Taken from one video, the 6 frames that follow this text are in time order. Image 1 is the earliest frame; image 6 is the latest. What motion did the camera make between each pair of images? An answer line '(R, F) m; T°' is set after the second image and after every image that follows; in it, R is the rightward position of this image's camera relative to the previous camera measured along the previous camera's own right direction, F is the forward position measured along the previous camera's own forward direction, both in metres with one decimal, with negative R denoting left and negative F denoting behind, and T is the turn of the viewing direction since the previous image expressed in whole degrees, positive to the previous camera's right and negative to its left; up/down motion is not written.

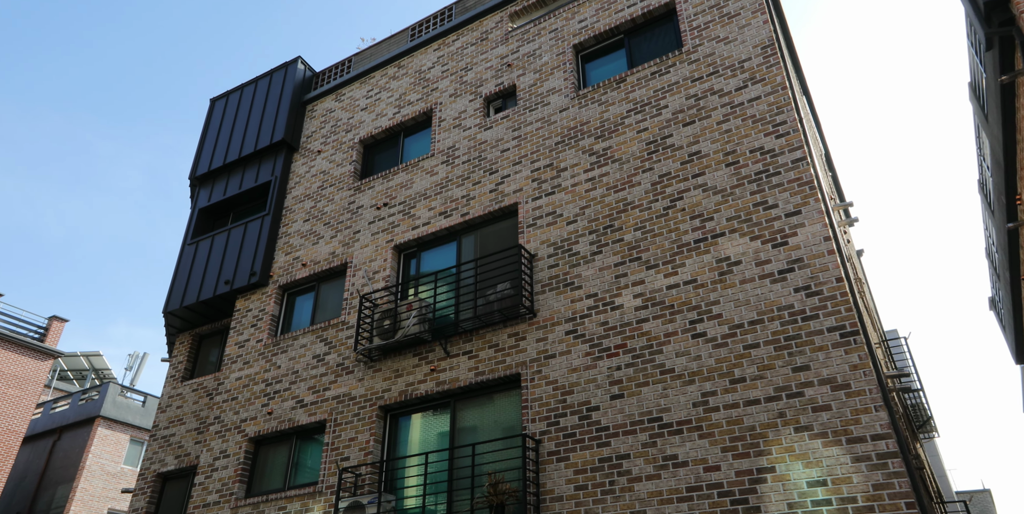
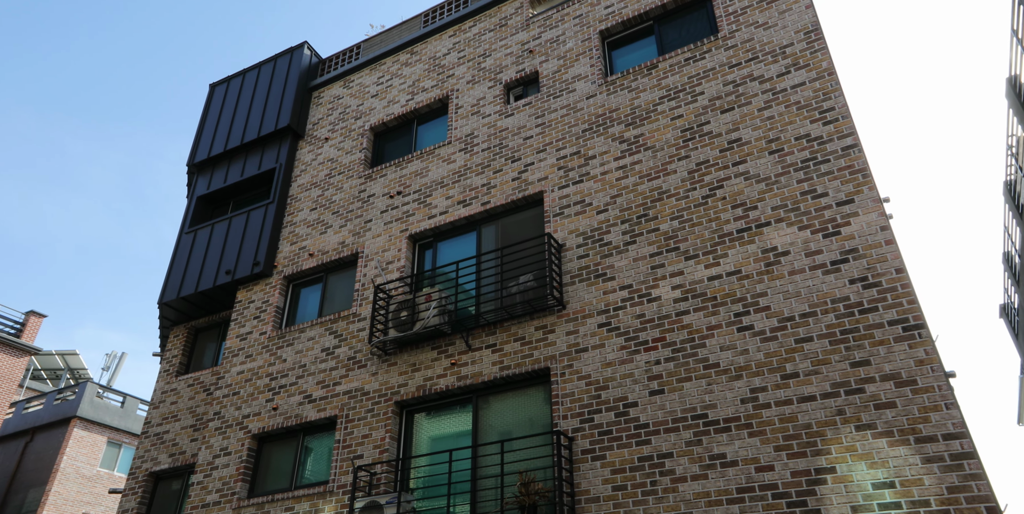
(-0.7, +0.6) m; +2°
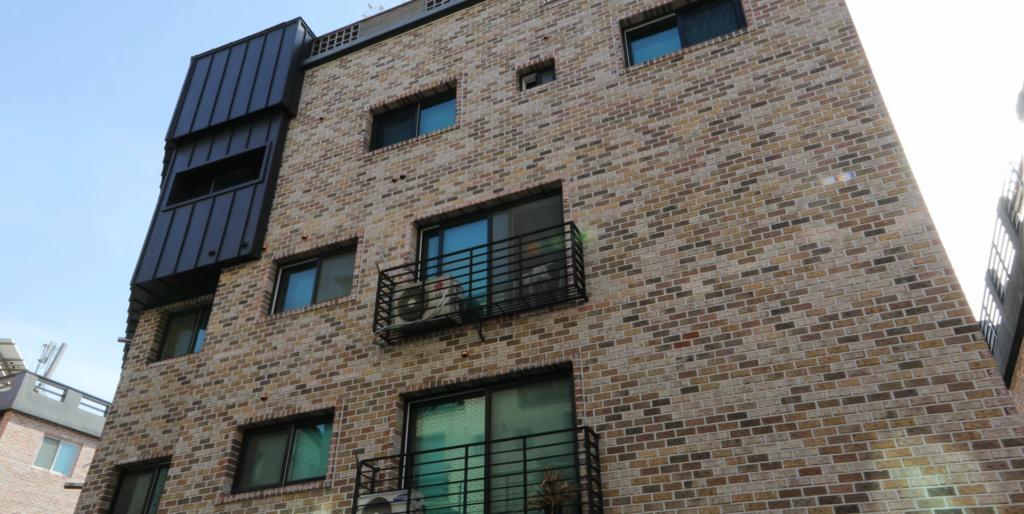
(-0.9, +0.5) m; +4°
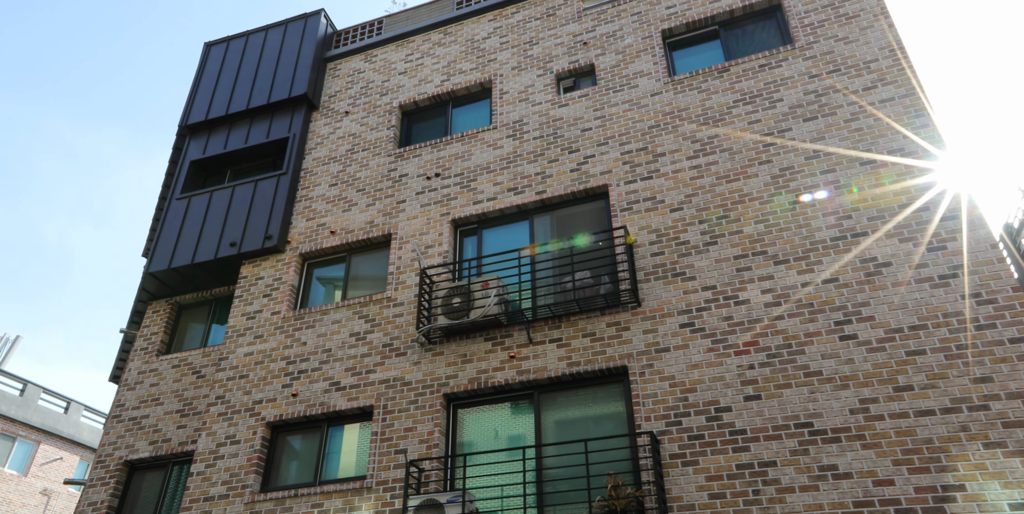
(-1.3, +0.2) m; +3°
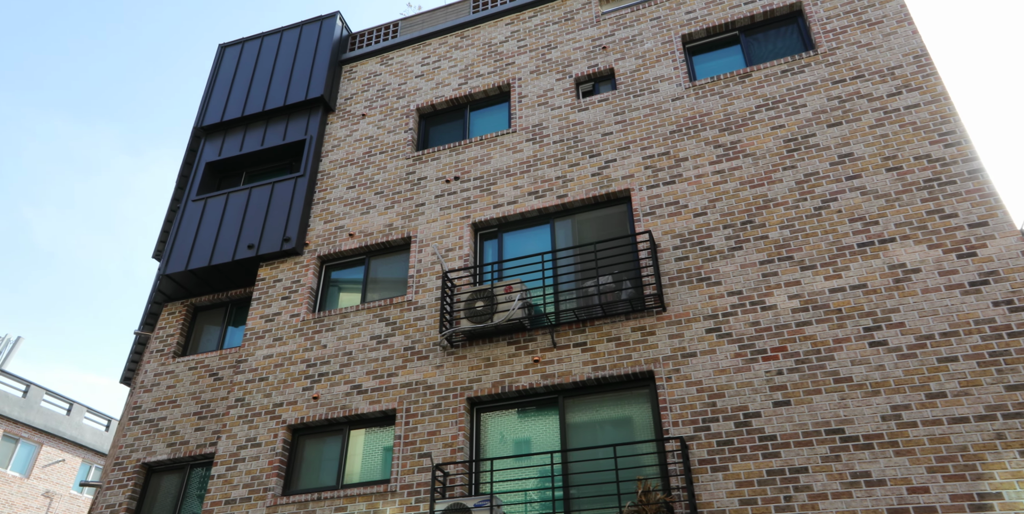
(-0.4, 0.0) m; 0°
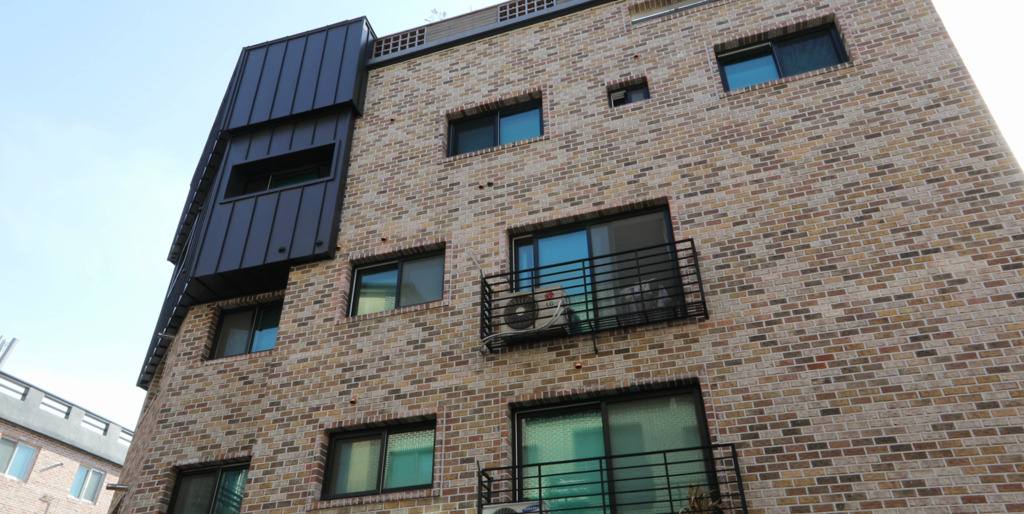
(-0.7, 0.0) m; +1°
